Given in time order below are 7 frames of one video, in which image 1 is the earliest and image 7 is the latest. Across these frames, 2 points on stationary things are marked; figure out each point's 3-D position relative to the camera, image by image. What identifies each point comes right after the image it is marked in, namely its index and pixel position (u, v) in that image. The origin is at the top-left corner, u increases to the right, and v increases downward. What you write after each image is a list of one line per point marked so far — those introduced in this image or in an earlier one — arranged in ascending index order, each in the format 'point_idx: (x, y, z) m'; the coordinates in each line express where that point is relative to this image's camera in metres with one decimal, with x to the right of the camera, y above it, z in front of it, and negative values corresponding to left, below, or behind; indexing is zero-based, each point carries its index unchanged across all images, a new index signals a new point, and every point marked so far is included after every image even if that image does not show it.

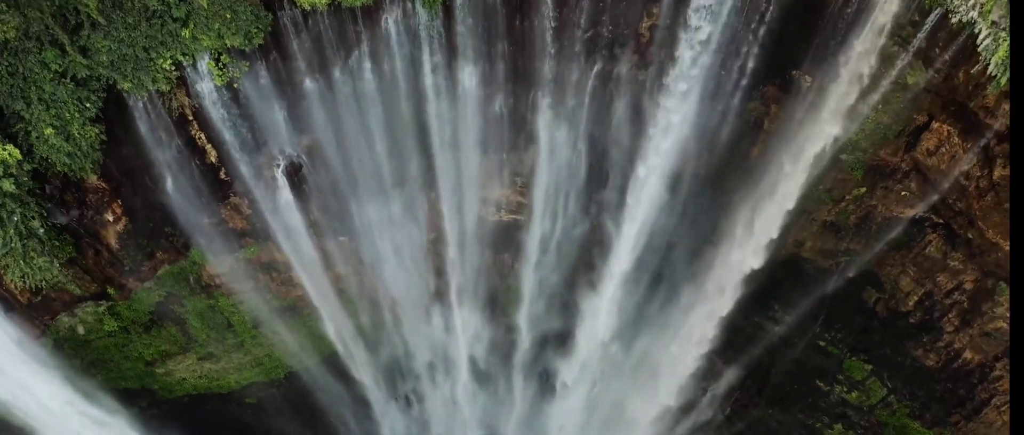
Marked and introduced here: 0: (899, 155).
0: (+5.2, +0.8, +8.4) m
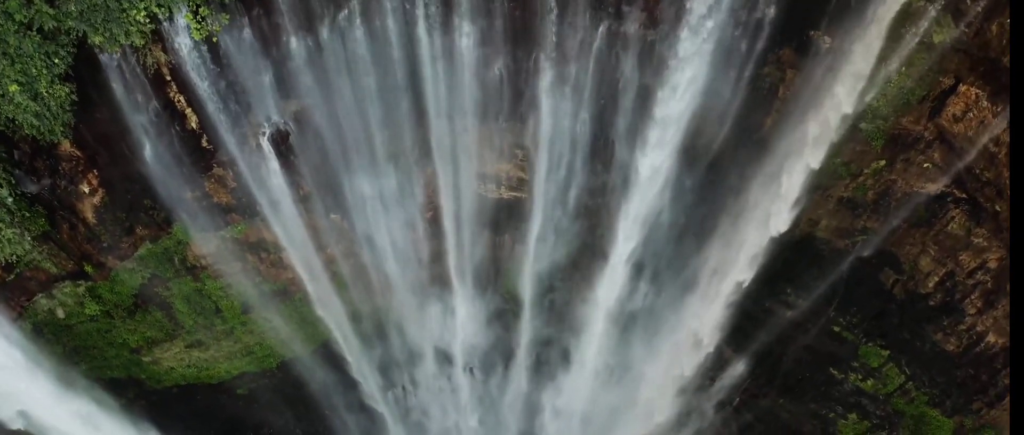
0: (+5.2, +1.2, +7.9) m
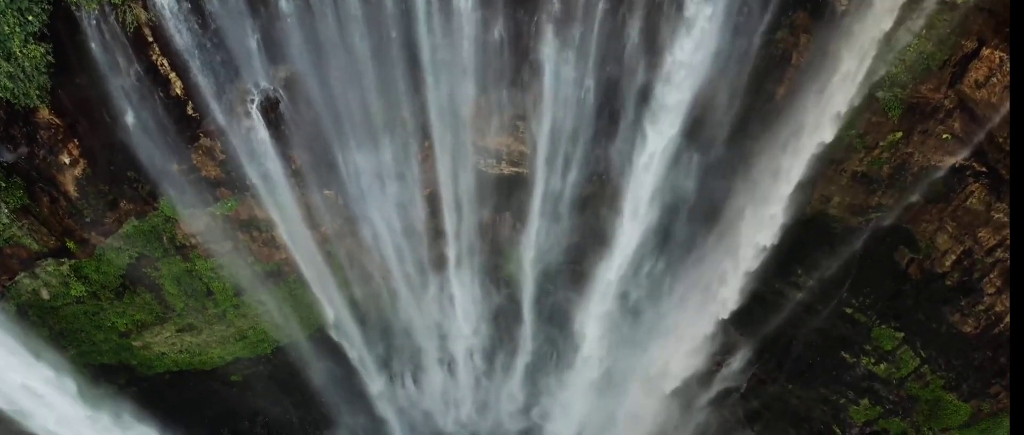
0: (+5.2, +1.5, +7.5) m
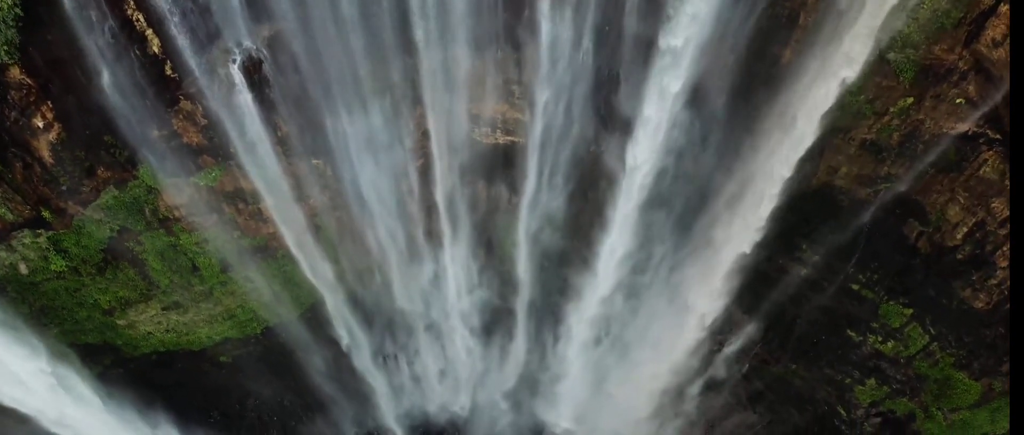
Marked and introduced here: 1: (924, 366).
0: (+5.2, +1.9, +7.2) m
1: (+6.1, -2.2, +9.2) m
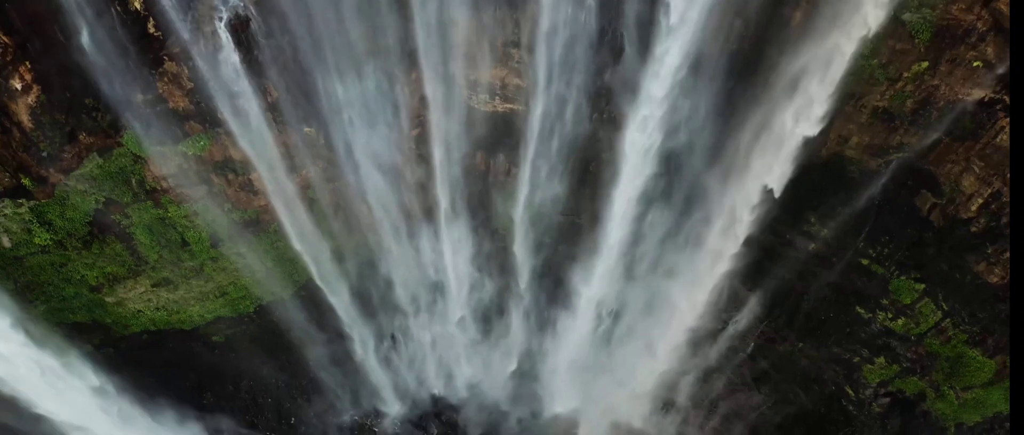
0: (+5.1, +2.3, +6.9) m
1: (+6.1, -1.8, +8.9) m
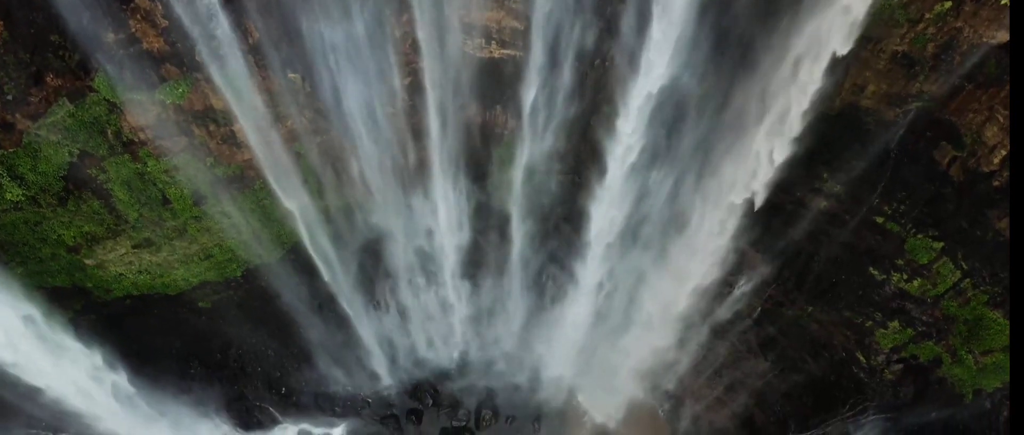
0: (+5.1, +2.9, +6.4) m
1: (+6.1, -1.2, +8.5) m
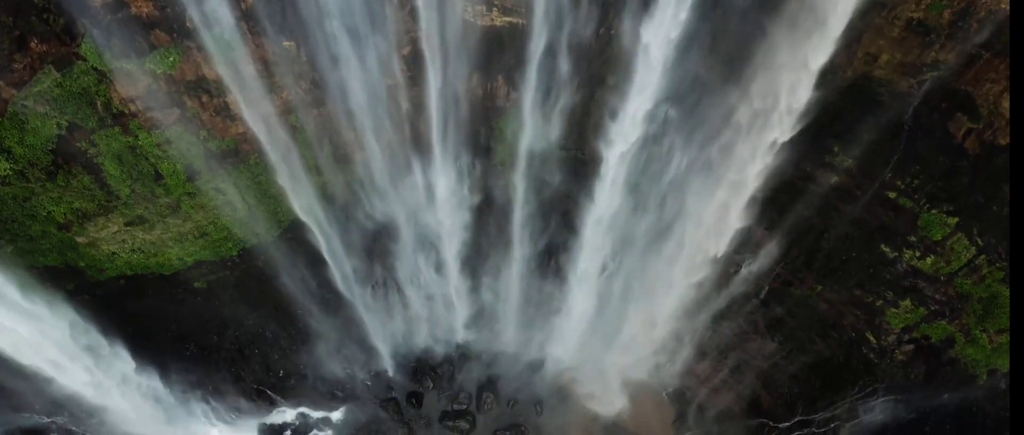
0: (+5.1, +3.2, +6.1) m
1: (+6.1, -0.9, +8.3) m
